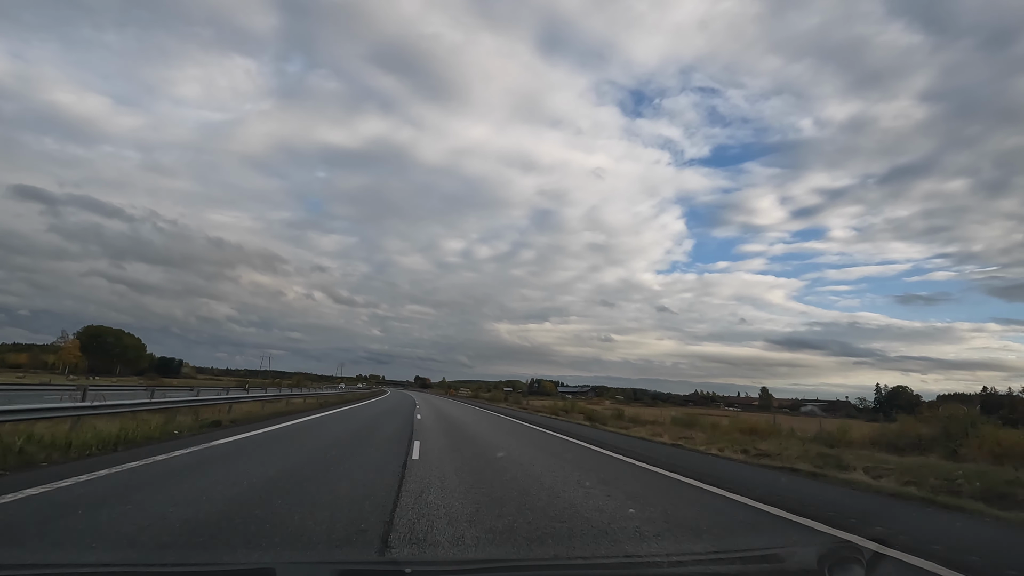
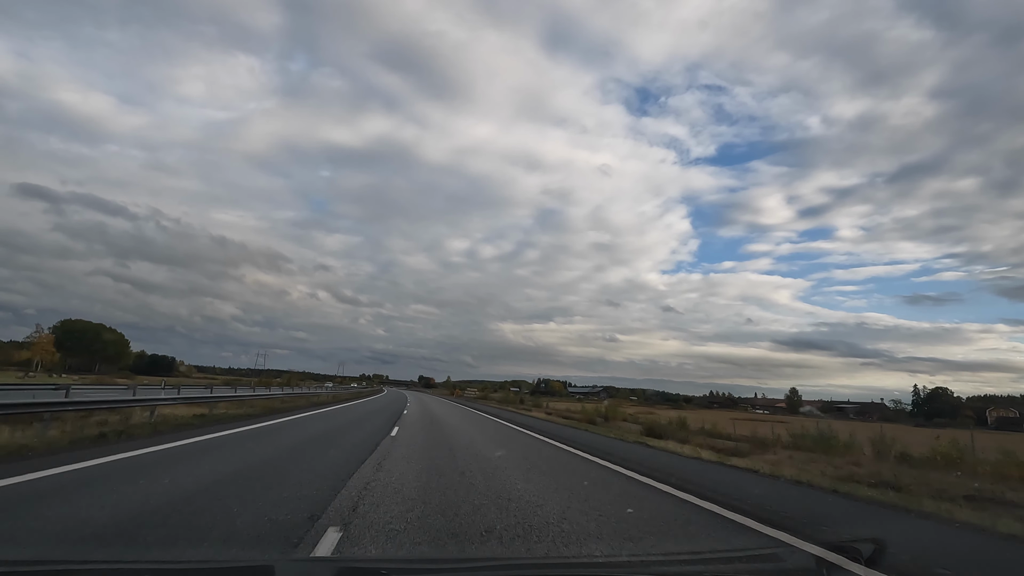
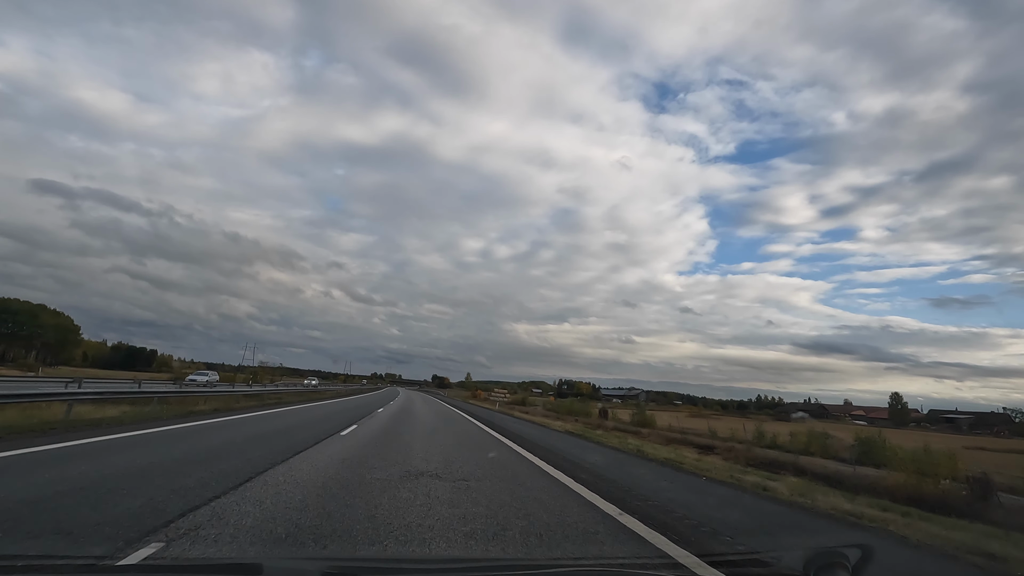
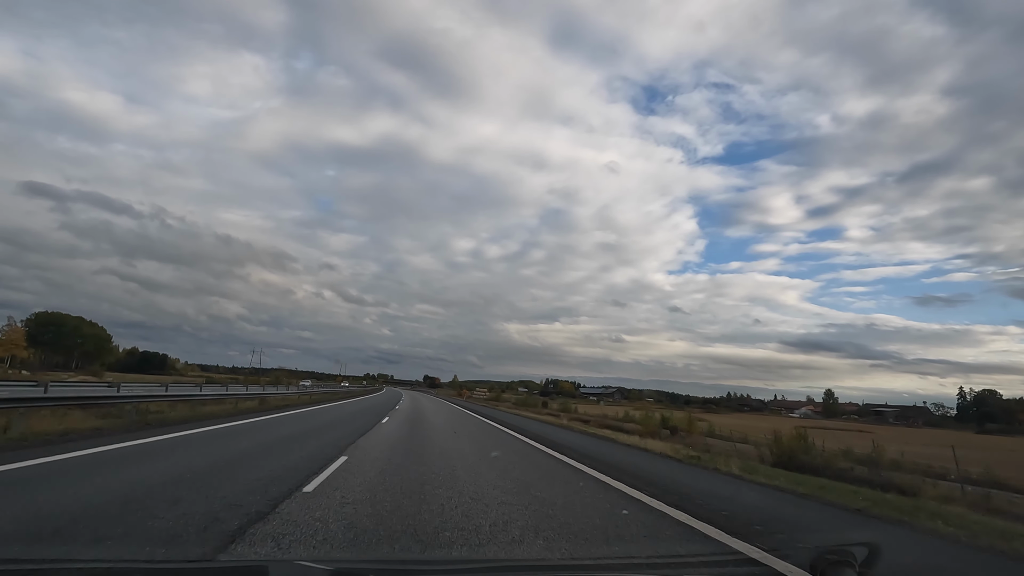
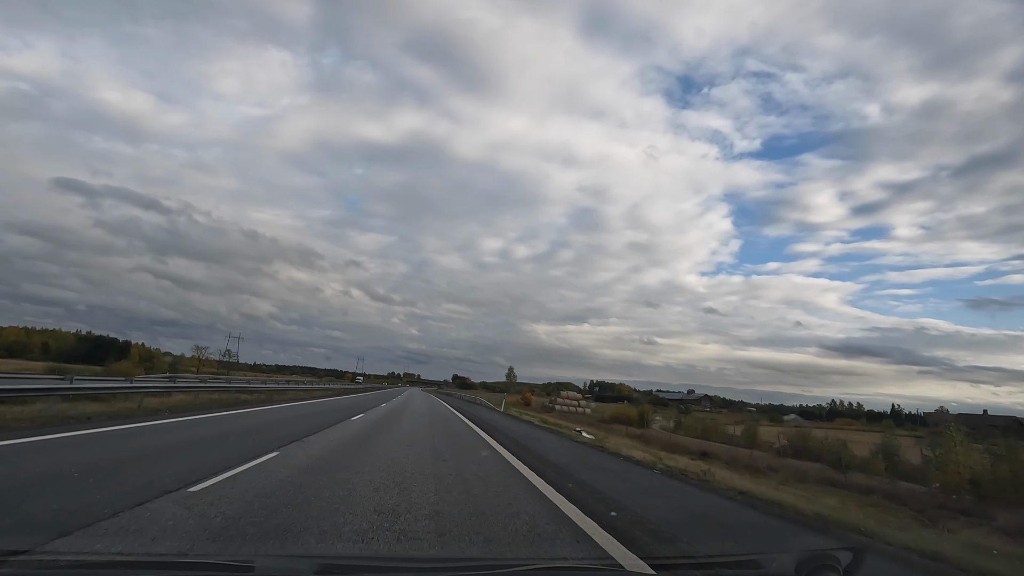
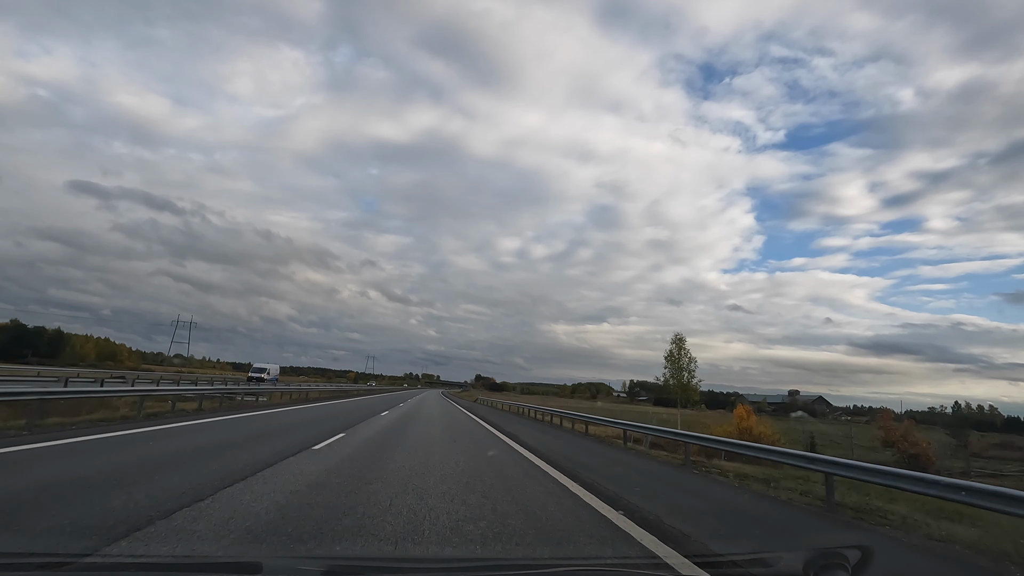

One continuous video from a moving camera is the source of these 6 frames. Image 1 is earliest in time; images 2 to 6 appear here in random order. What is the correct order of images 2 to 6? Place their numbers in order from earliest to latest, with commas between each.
2, 4, 3, 5, 6
